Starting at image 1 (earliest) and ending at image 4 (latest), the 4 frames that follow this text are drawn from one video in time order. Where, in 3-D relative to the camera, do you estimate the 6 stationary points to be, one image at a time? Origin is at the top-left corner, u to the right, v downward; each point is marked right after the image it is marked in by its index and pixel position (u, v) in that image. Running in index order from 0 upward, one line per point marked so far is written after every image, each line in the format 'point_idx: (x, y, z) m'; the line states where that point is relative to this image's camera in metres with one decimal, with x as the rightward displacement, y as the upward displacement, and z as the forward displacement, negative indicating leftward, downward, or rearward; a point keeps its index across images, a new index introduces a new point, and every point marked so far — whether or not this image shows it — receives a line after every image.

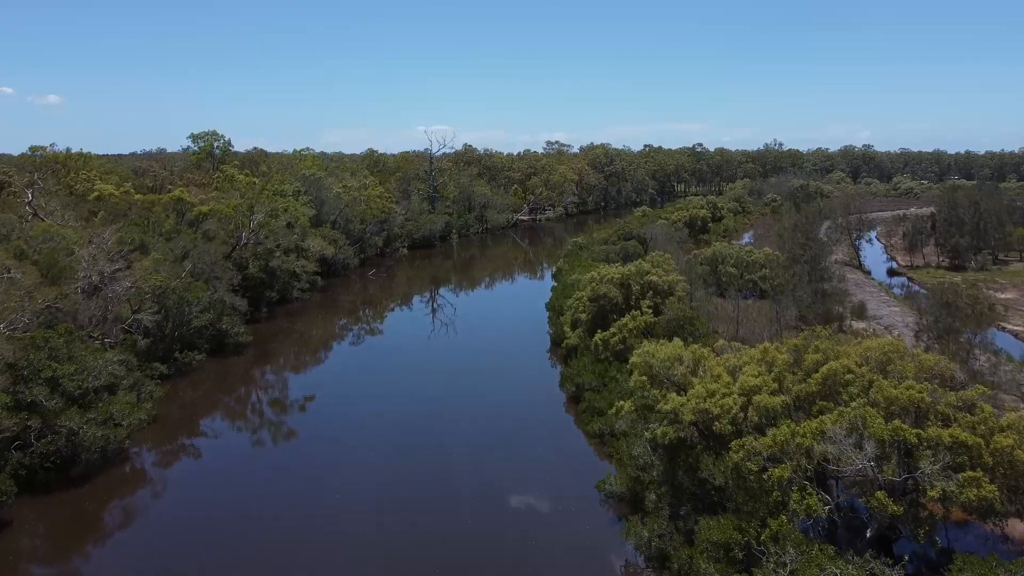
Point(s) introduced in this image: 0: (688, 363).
0: (+3.8, -1.8, +12.5) m
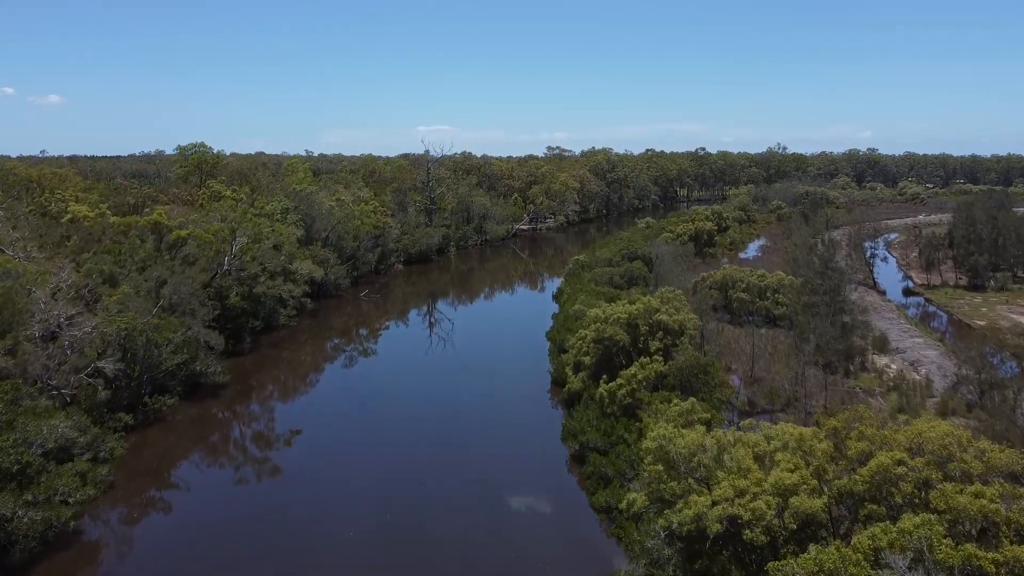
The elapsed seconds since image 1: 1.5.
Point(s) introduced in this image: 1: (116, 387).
0: (+3.7, -3.1, +10.8) m
1: (-12.8, -3.2, +18.8) m
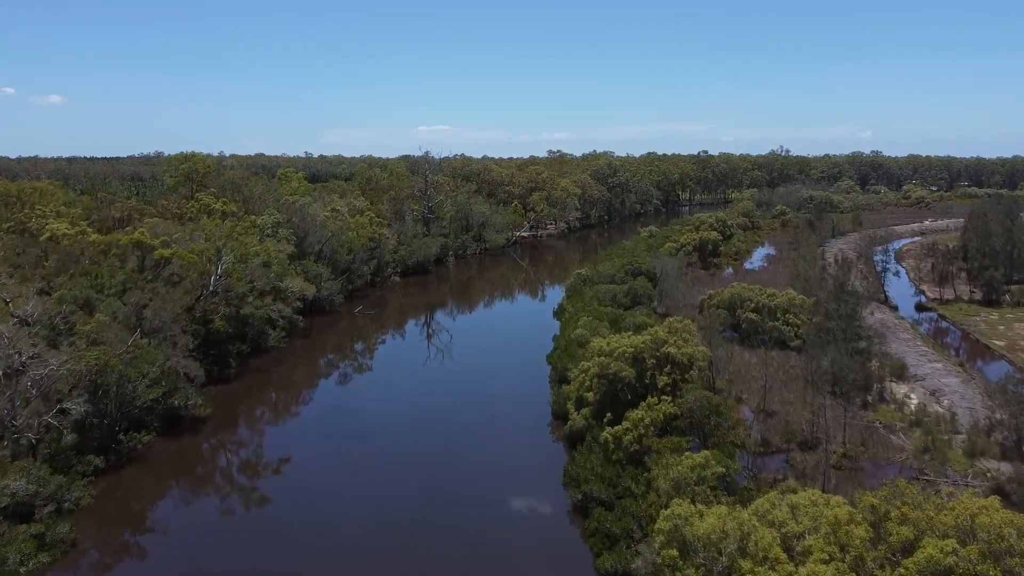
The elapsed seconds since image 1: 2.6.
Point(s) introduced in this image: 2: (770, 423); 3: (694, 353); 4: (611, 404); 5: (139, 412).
0: (+3.7, -4.1, +9.6) m
1: (-12.9, -4.2, +17.5) m
2: (+8.7, -4.6, +19.7) m
3: (+5.7, -2.1, +18.3) m
4: (+3.1, -3.6, +18.3) m
5: (-12.5, -4.2, +19.5) m
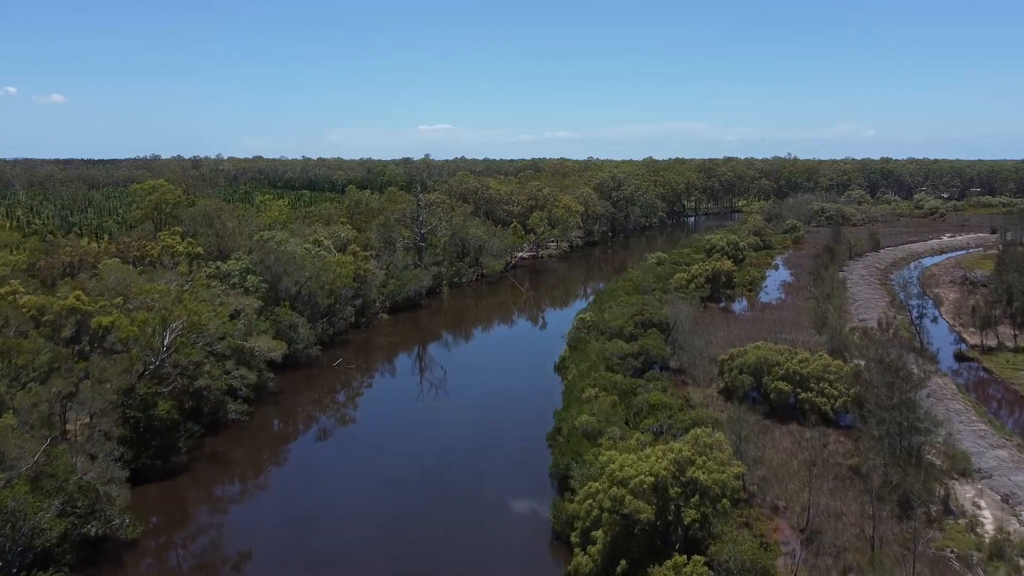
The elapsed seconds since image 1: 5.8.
0: (+3.4, -7.0, +6.0) m
1: (-13.1, -7.0, +14.0) m
2: (+8.5, -7.4, +16.1) m
3: (+5.5, -4.9, +14.7) m
4: (+2.9, -6.5, +14.7) m
5: (-12.7, -7.0, +15.9) m
